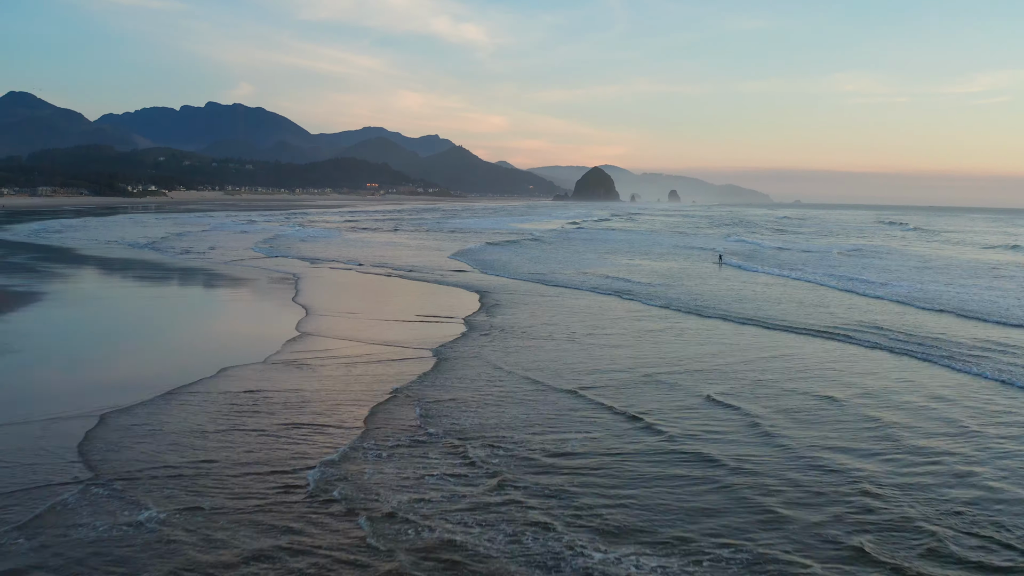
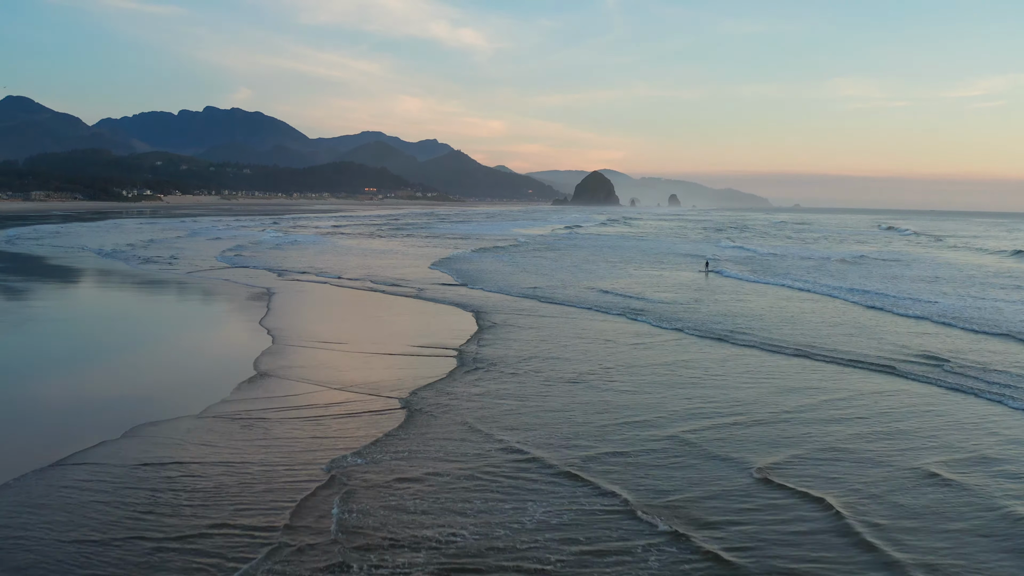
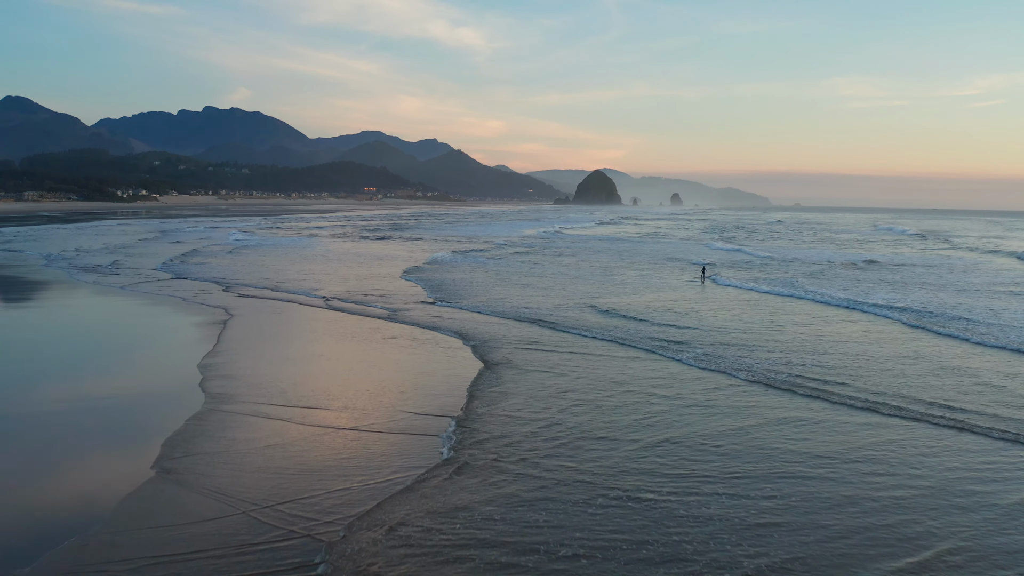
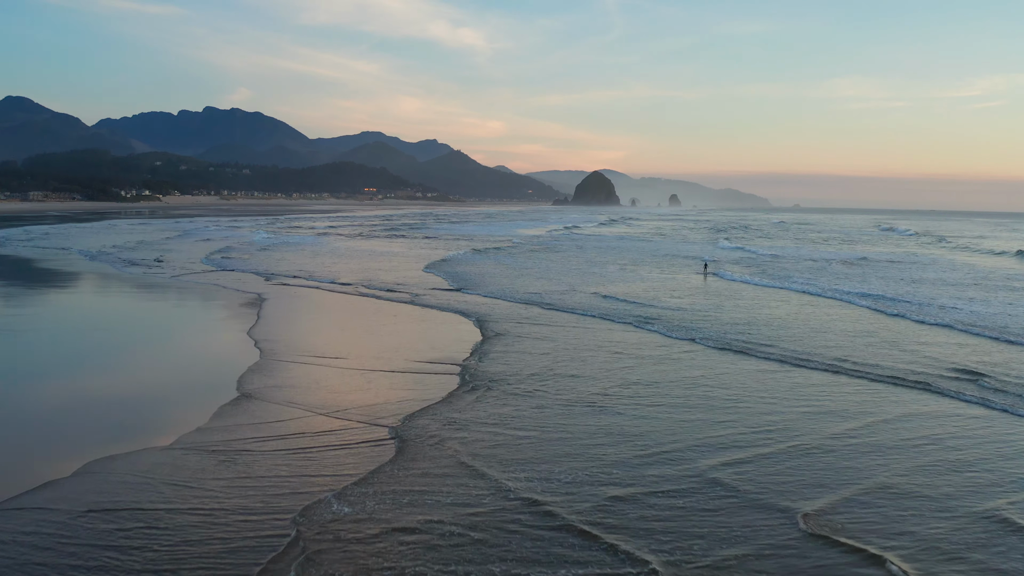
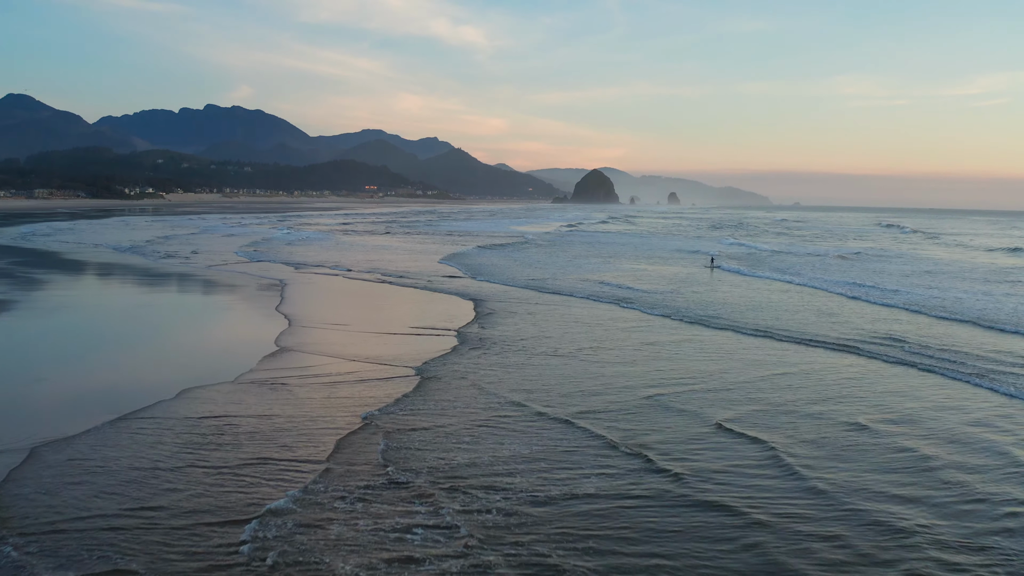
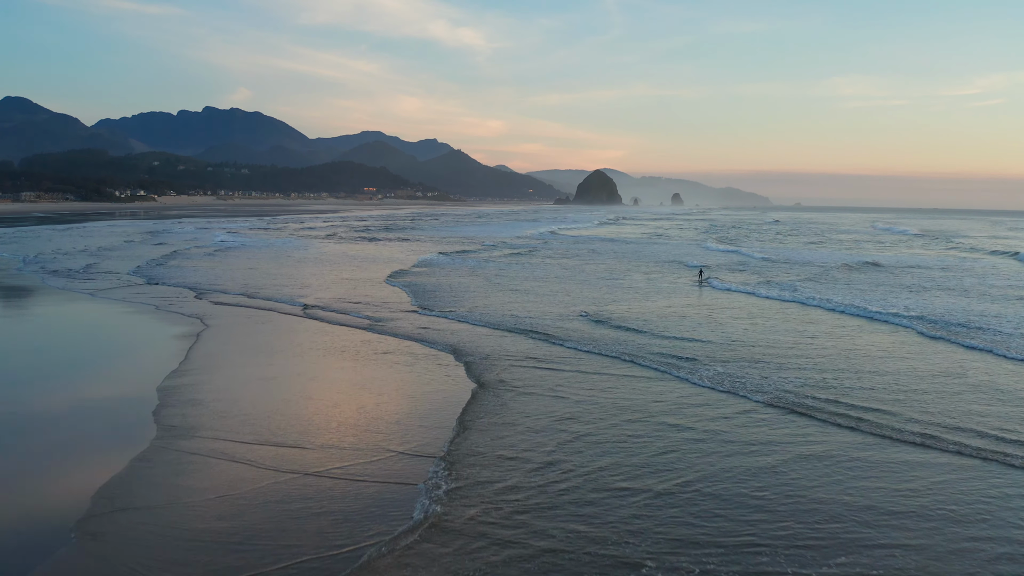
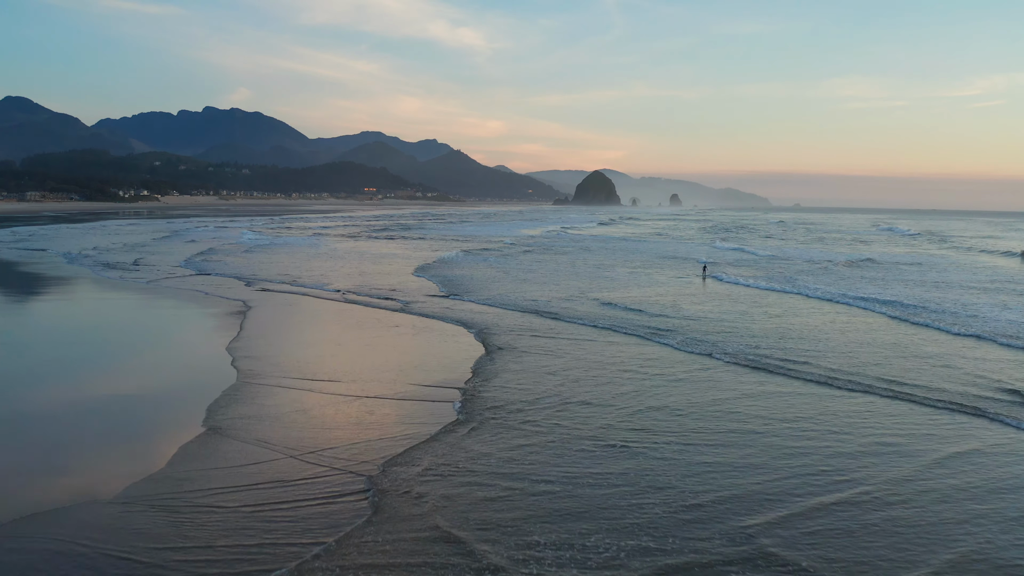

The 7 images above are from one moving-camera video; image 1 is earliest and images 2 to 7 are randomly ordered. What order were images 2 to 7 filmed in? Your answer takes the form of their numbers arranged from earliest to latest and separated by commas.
5, 2, 4, 7, 3, 6
